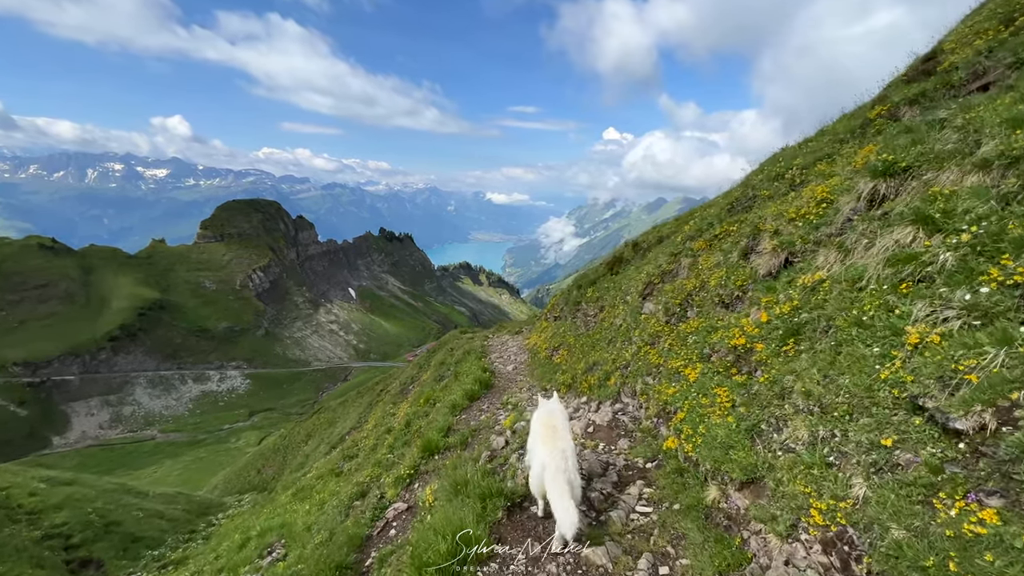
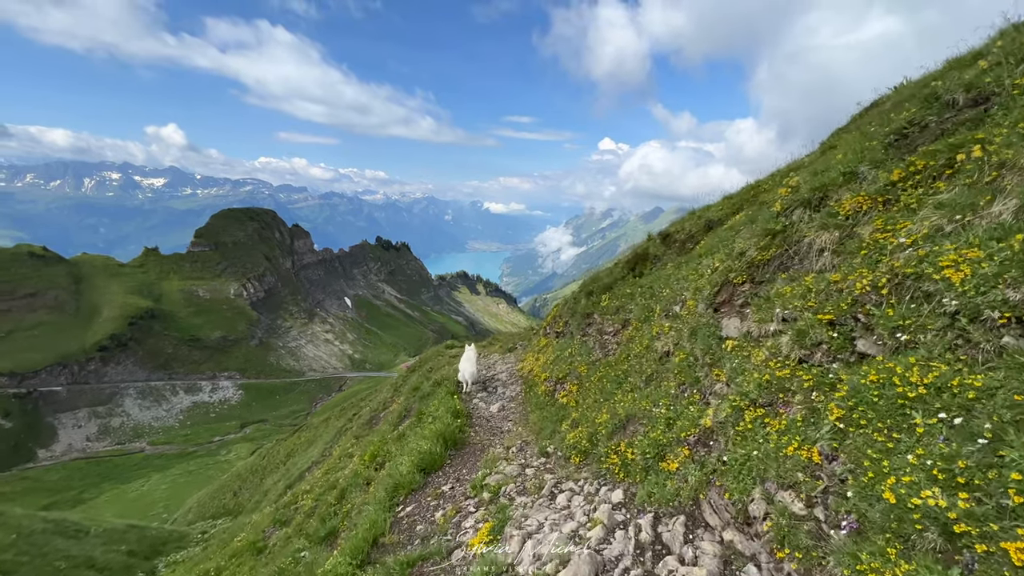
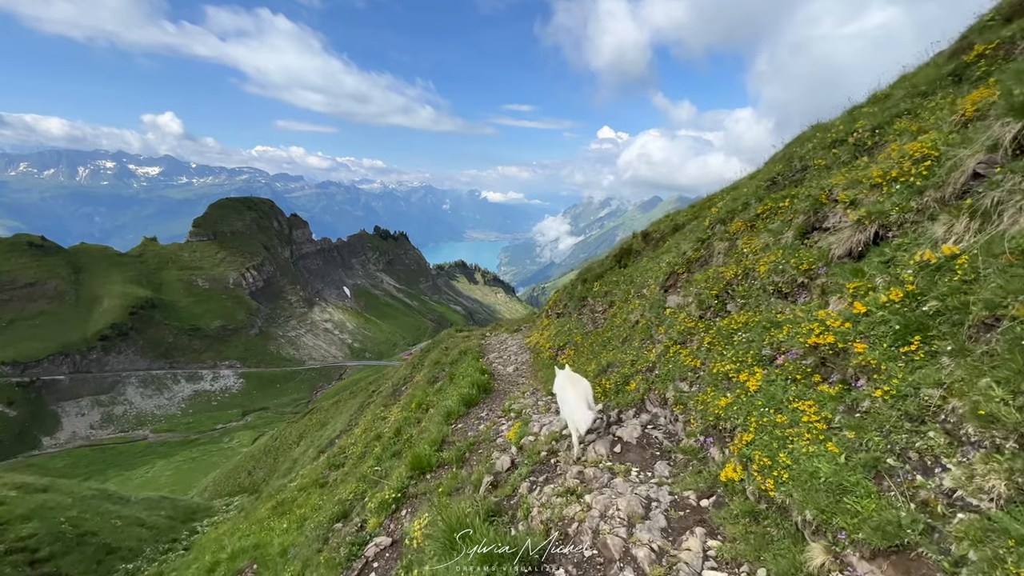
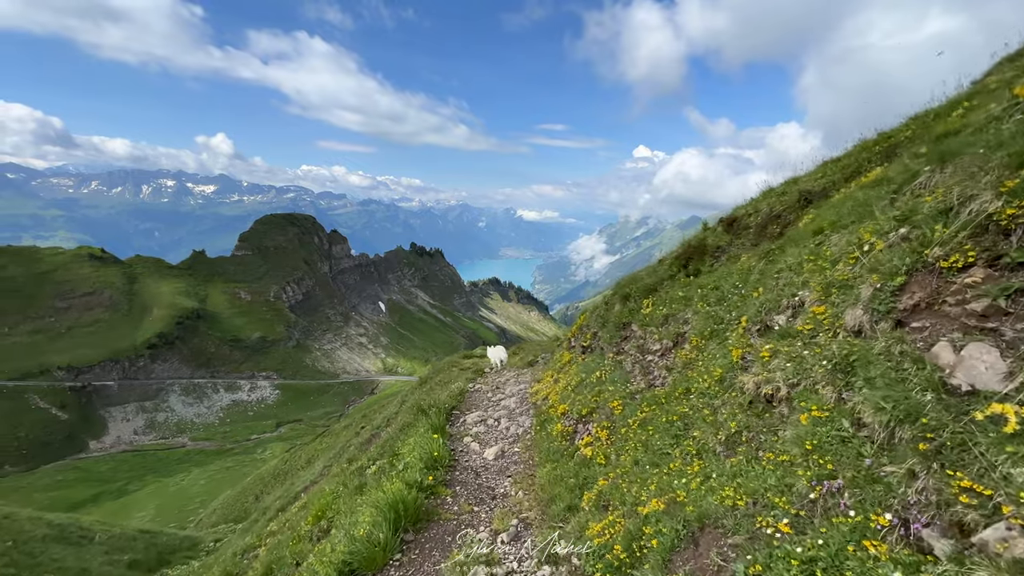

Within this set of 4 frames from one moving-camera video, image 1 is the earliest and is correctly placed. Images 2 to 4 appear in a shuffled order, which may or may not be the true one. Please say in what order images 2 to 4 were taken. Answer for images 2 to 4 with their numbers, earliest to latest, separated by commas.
3, 2, 4
